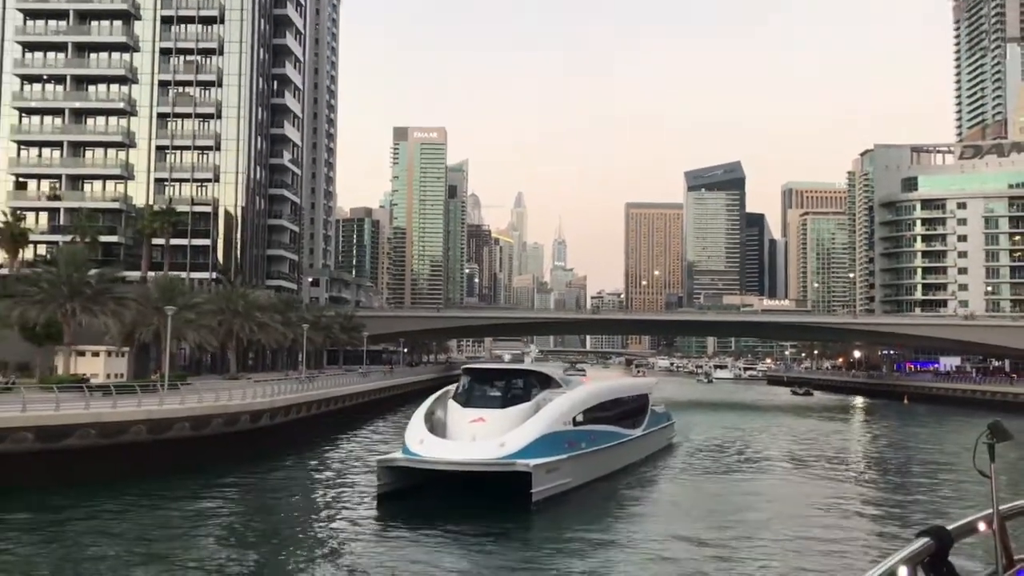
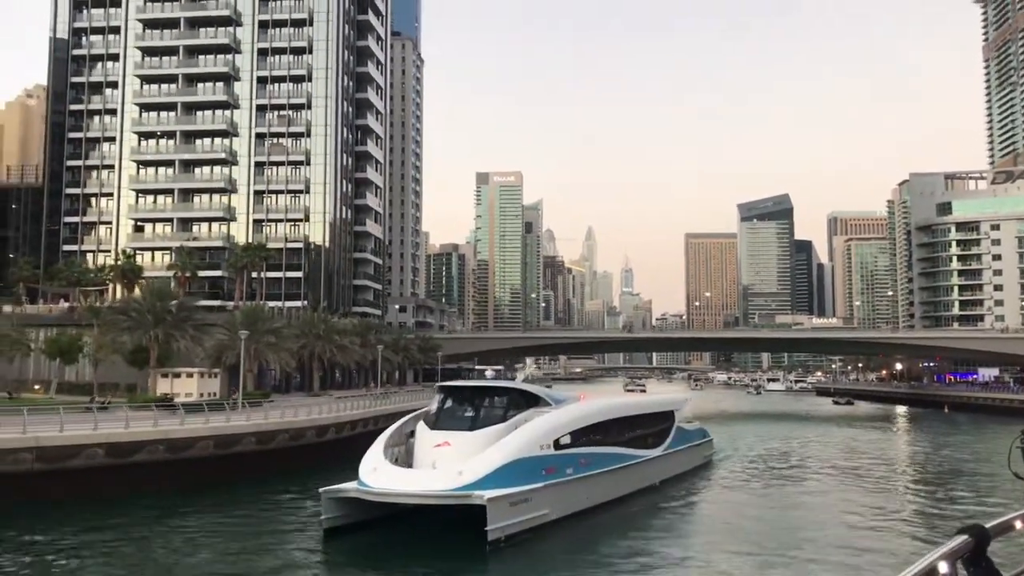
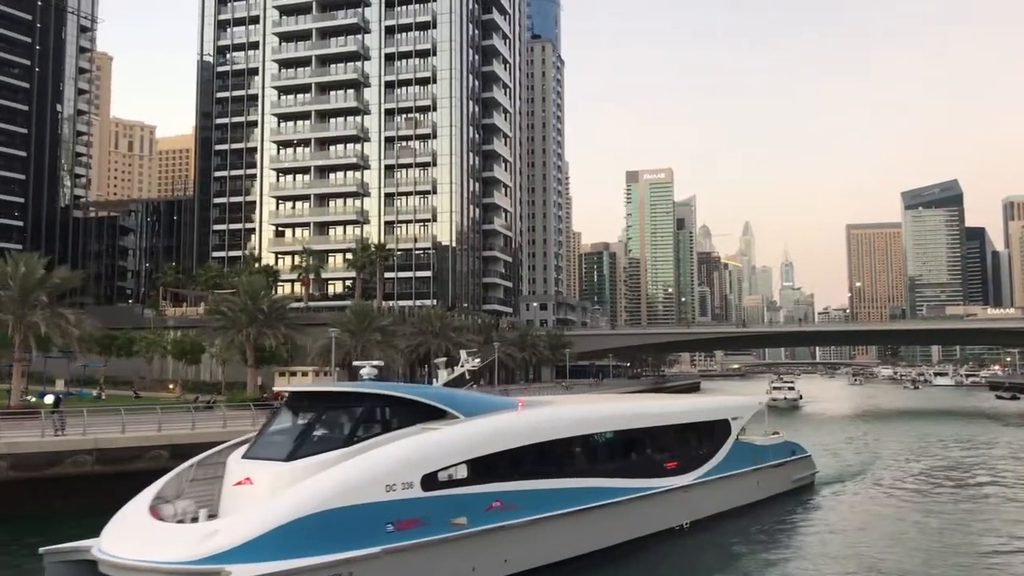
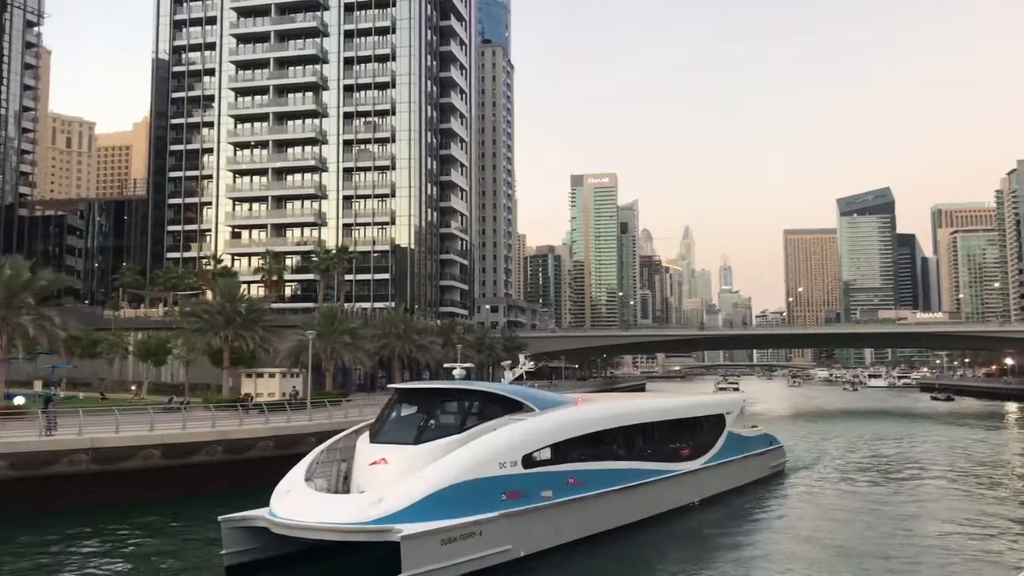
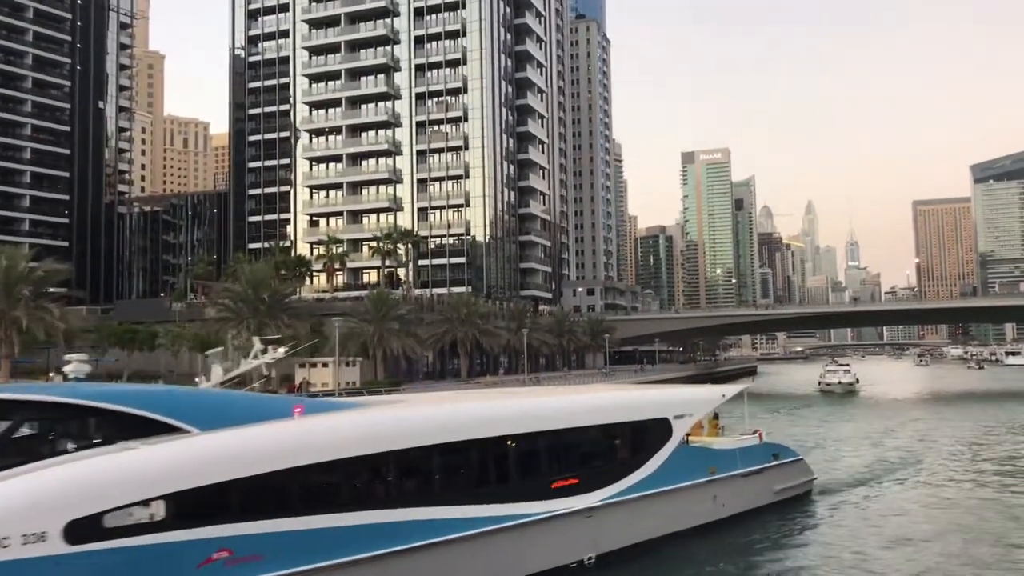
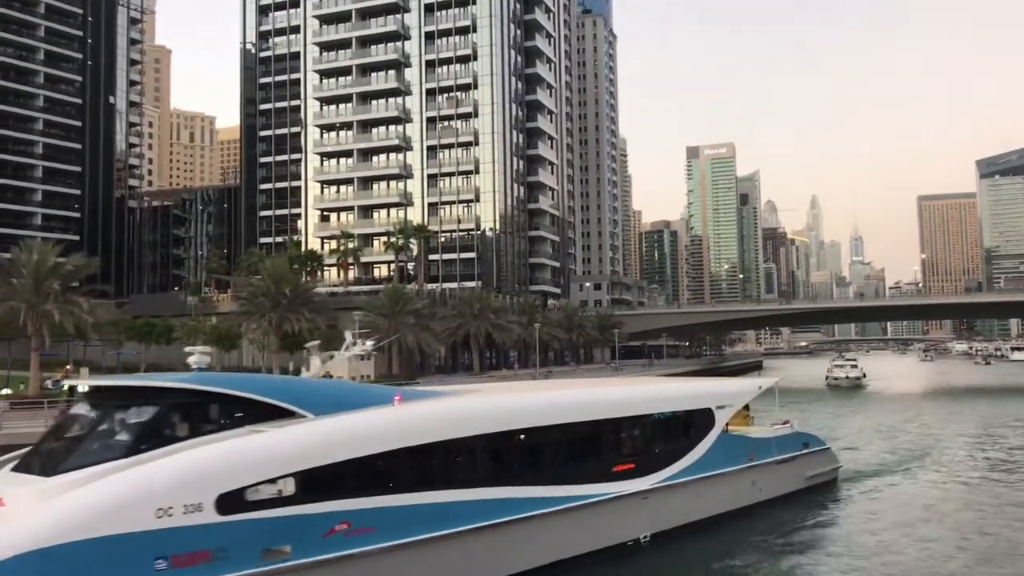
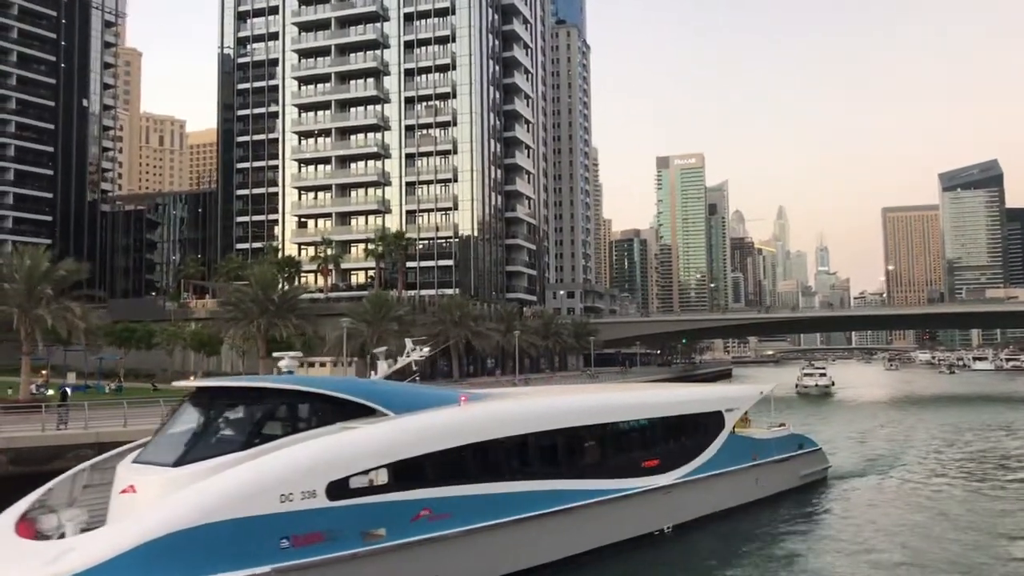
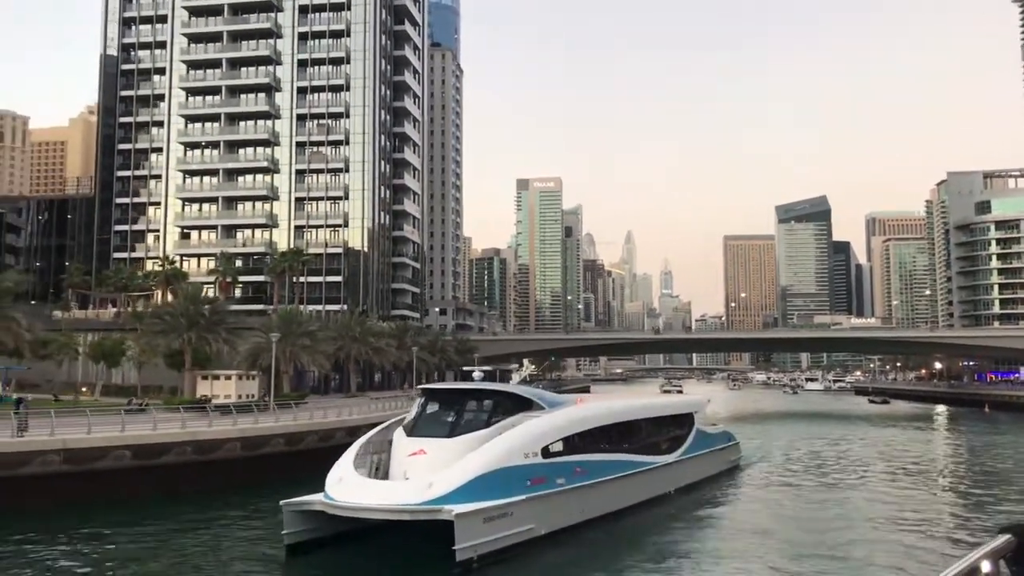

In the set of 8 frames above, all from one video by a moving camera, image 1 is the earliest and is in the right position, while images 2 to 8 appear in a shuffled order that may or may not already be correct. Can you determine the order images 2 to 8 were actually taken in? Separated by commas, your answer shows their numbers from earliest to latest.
2, 8, 4, 3, 7, 6, 5
